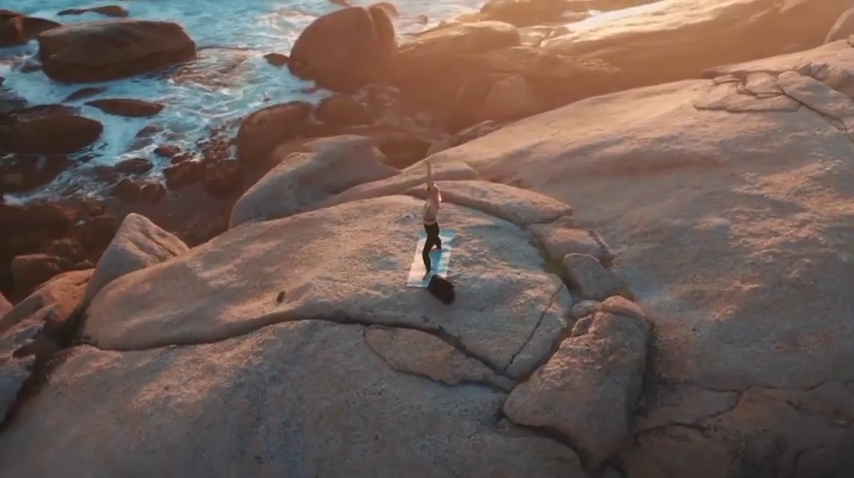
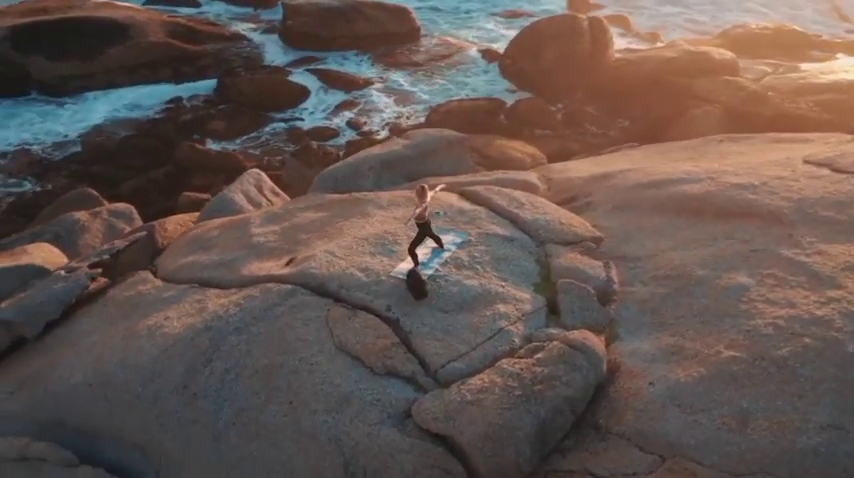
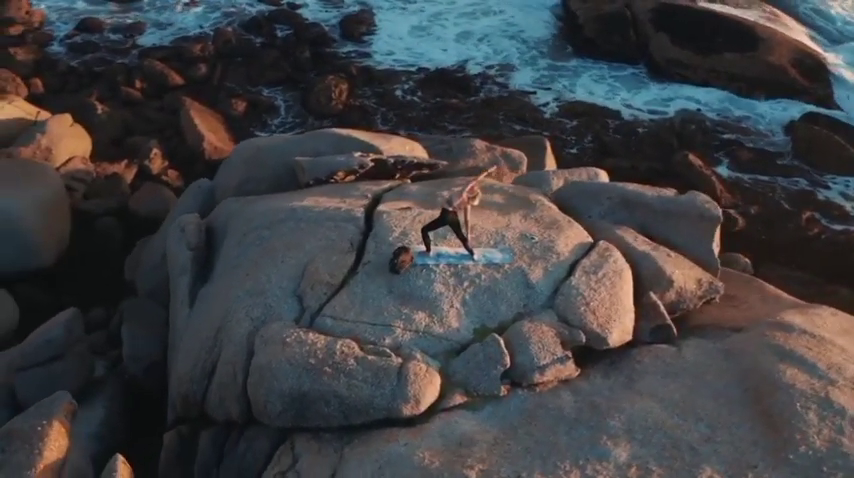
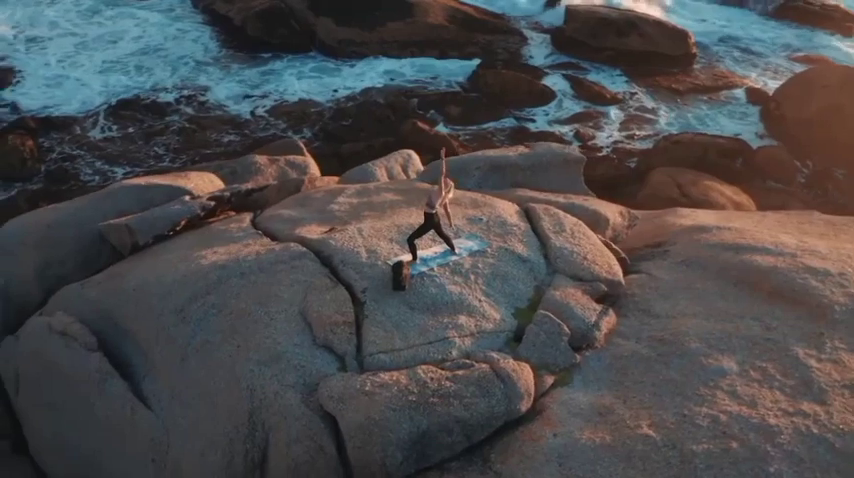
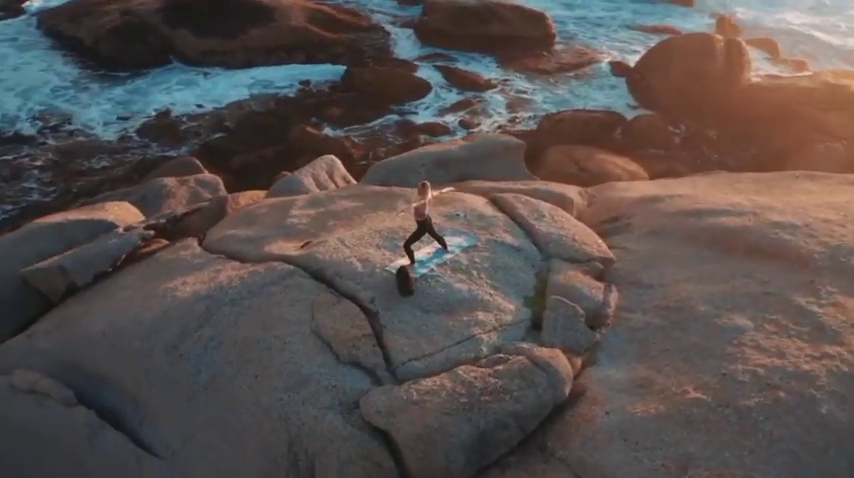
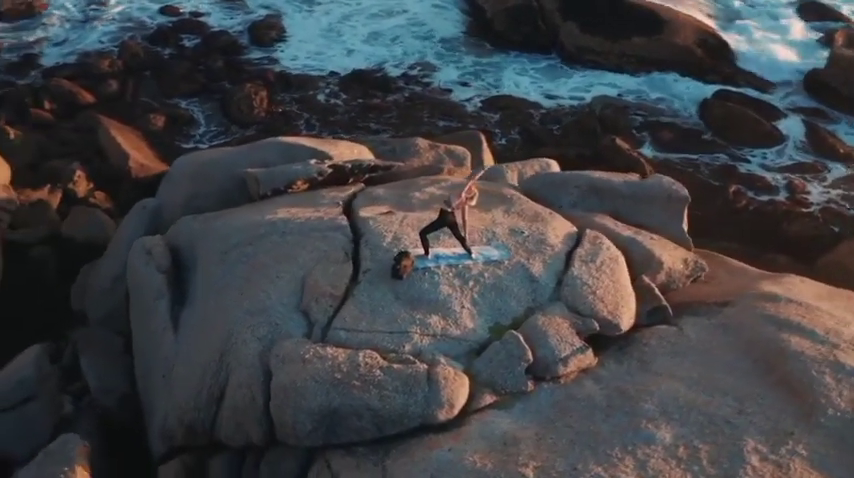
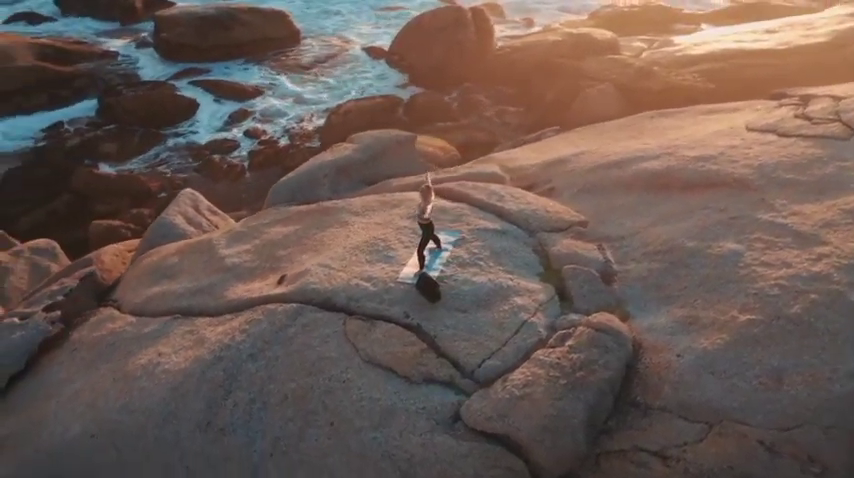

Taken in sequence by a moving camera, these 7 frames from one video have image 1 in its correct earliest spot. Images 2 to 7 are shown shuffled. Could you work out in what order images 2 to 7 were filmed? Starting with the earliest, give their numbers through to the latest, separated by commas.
7, 2, 5, 4, 6, 3
